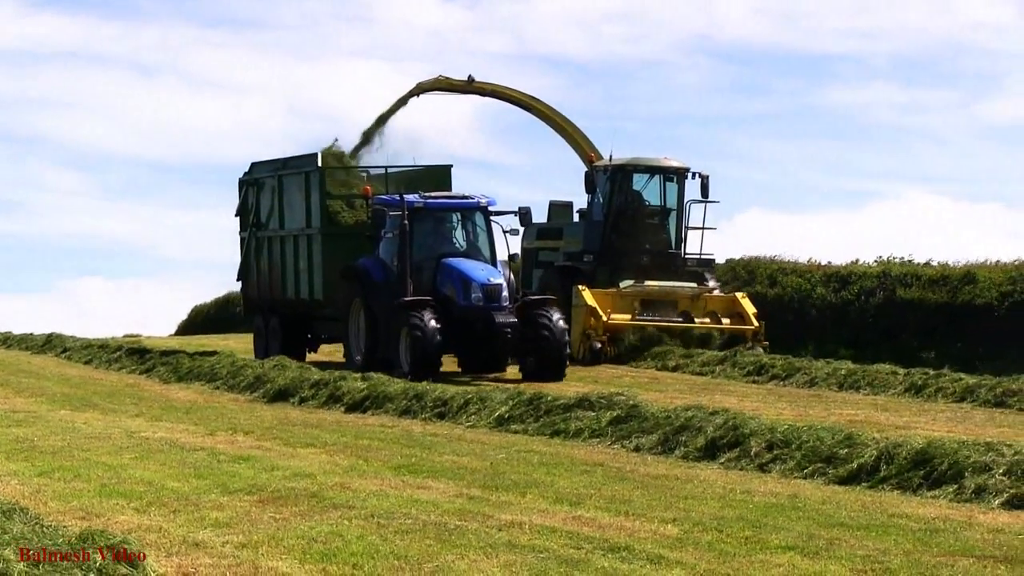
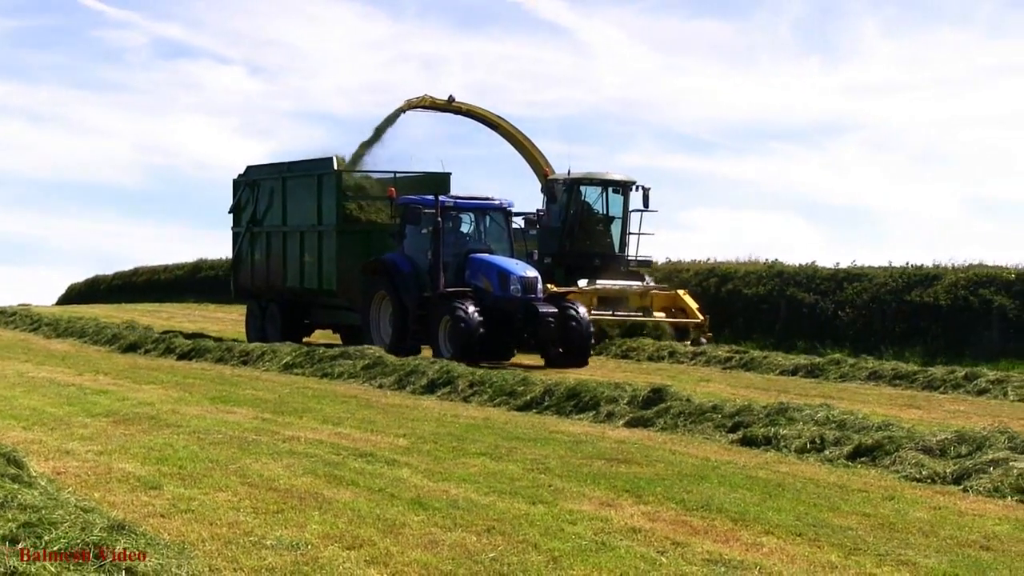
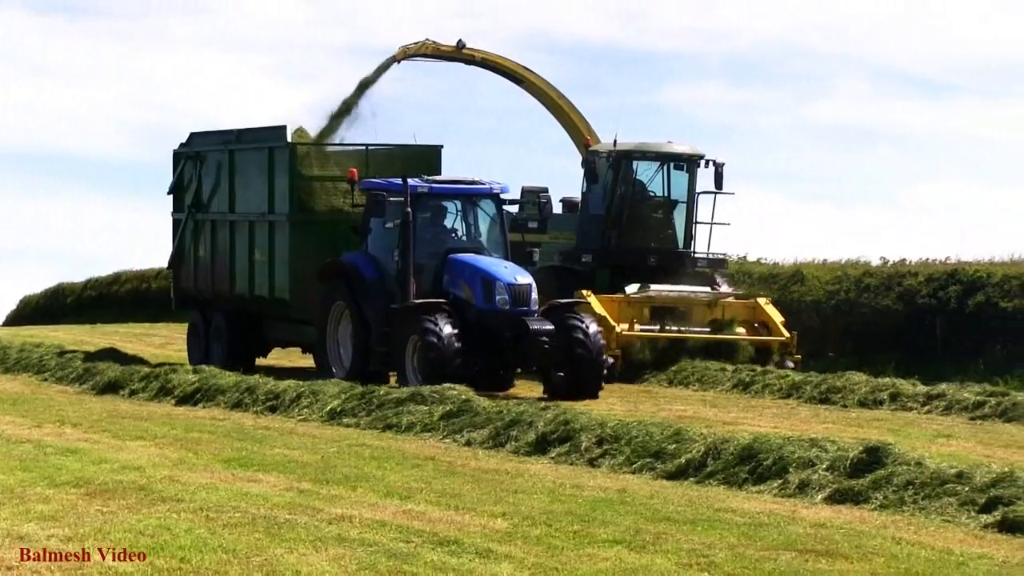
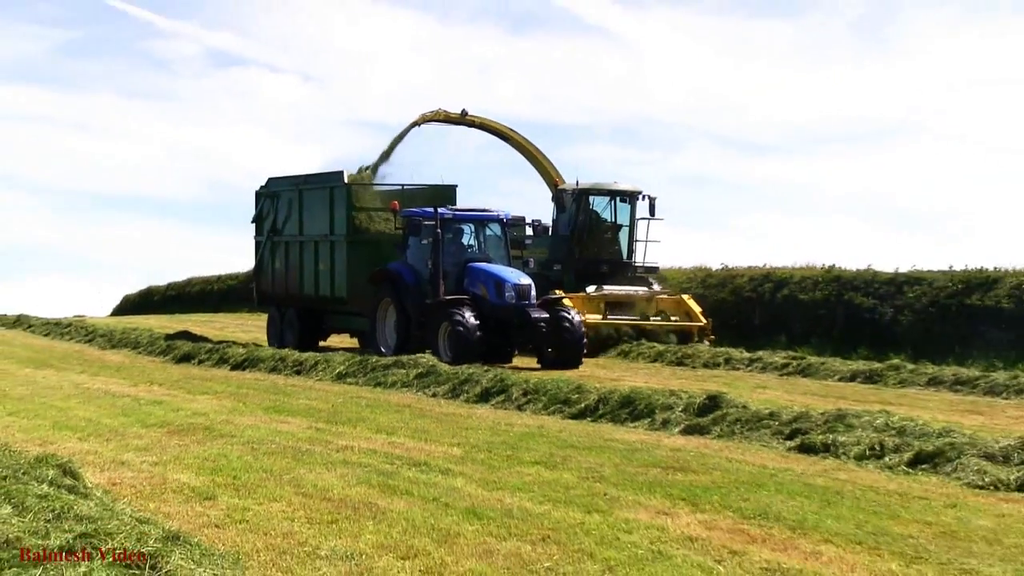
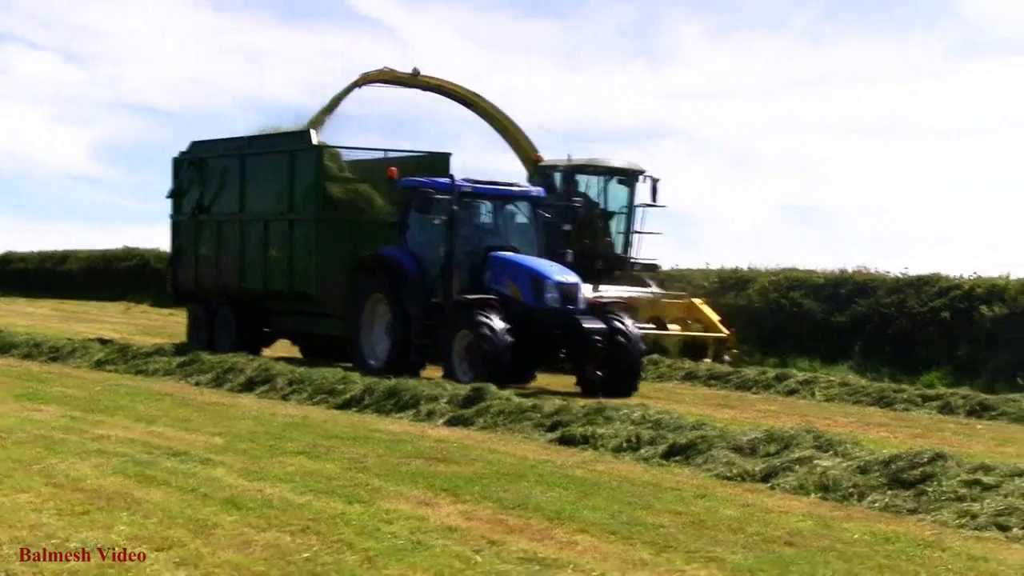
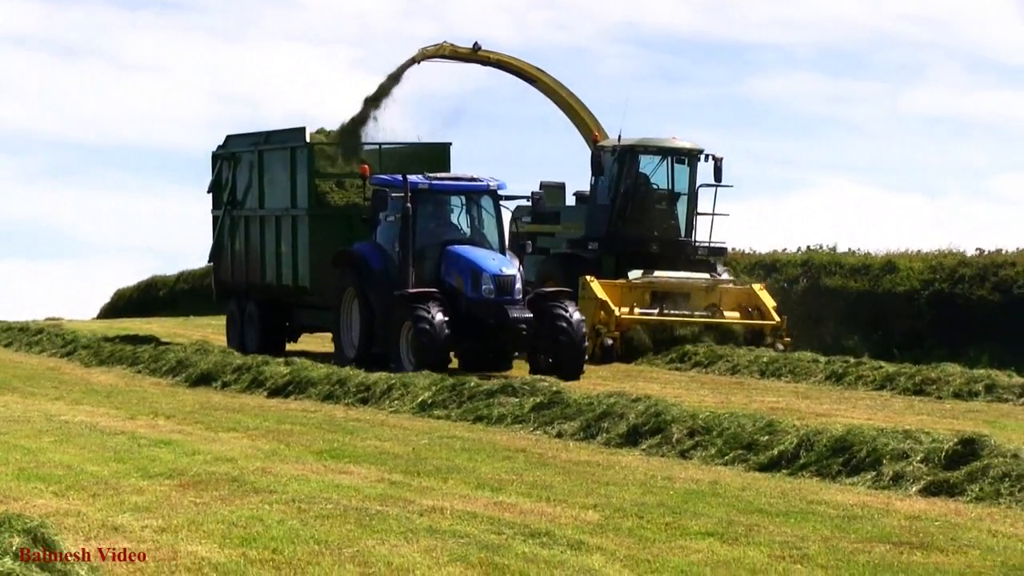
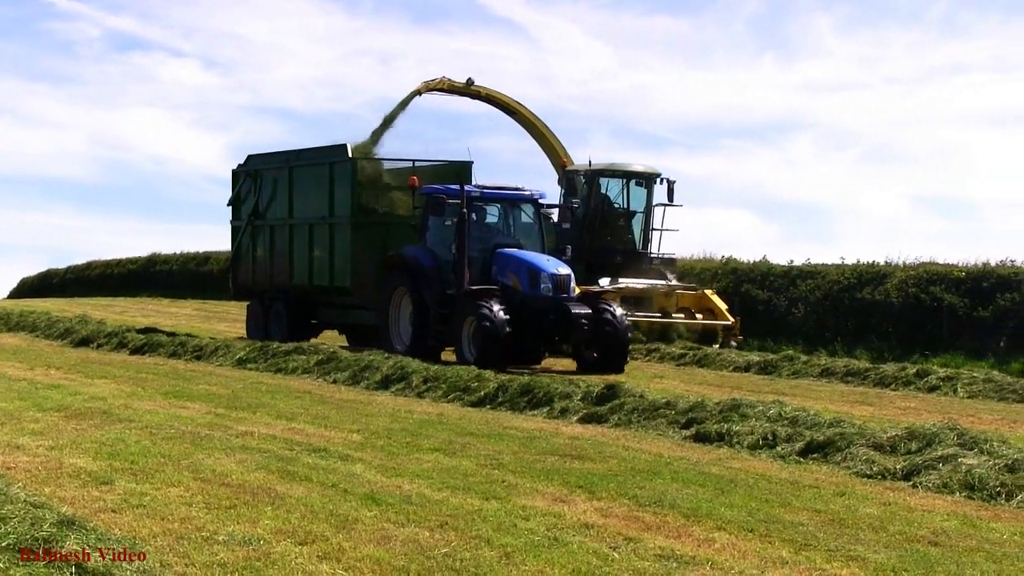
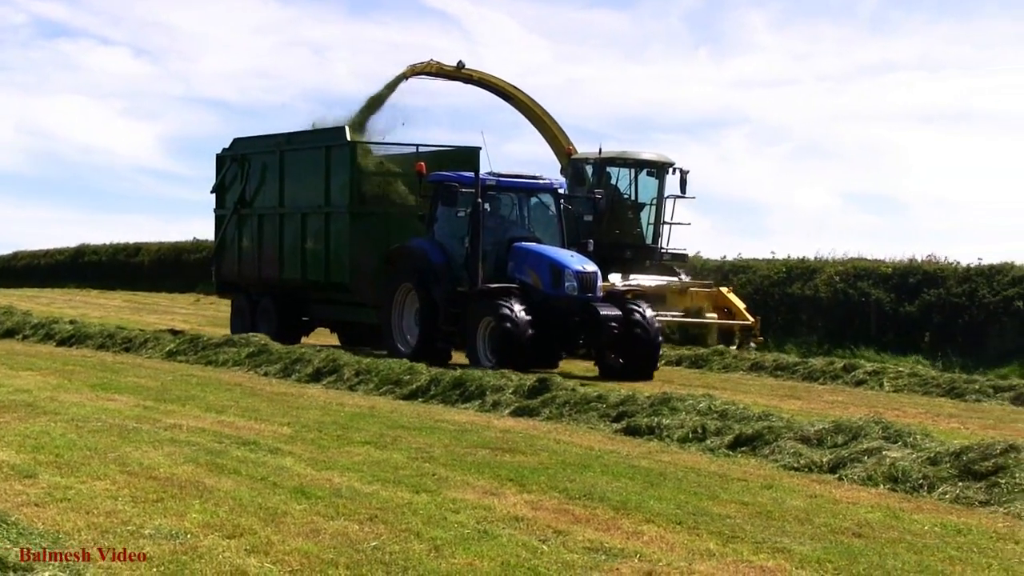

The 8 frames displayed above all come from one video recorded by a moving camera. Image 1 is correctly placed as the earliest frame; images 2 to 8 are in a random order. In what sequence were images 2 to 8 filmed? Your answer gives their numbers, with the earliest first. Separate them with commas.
6, 3, 4, 2, 7, 8, 5
